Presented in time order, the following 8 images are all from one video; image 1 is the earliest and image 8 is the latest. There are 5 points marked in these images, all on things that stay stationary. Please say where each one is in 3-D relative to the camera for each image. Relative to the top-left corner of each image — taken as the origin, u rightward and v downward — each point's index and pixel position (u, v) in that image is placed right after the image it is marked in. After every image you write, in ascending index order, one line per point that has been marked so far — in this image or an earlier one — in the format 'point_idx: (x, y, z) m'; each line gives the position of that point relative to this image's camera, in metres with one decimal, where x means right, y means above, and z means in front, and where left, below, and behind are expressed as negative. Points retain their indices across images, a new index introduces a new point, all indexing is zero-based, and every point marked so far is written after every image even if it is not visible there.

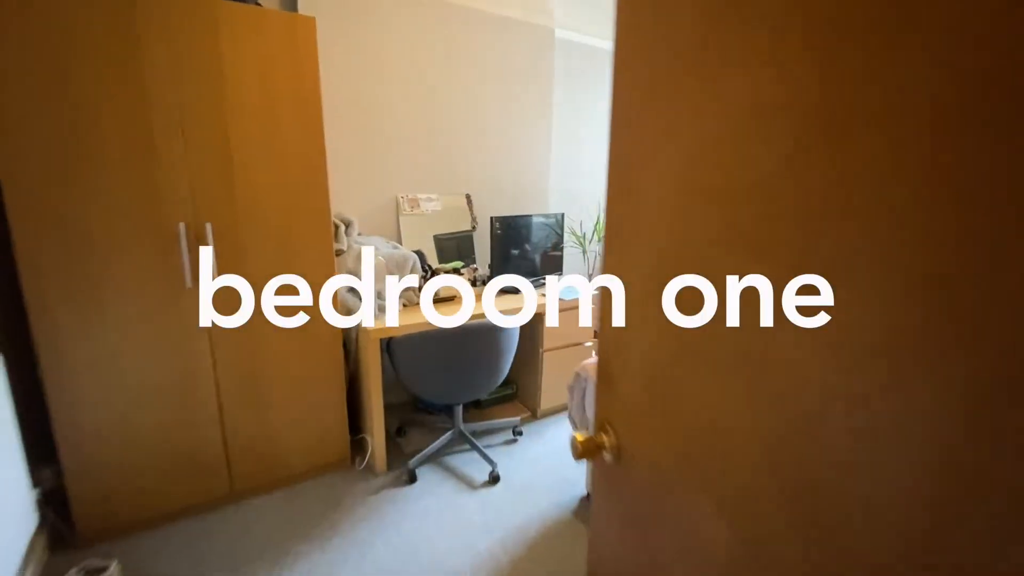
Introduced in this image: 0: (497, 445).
0: (-0.1, -0.9, +2.8) m
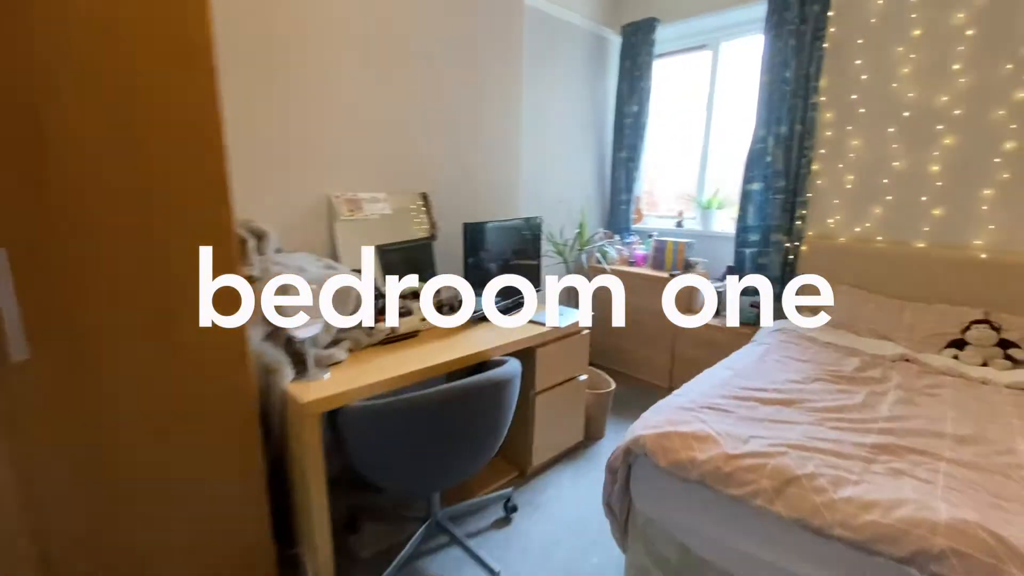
0: (-0.1, -1.1, +2.1) m
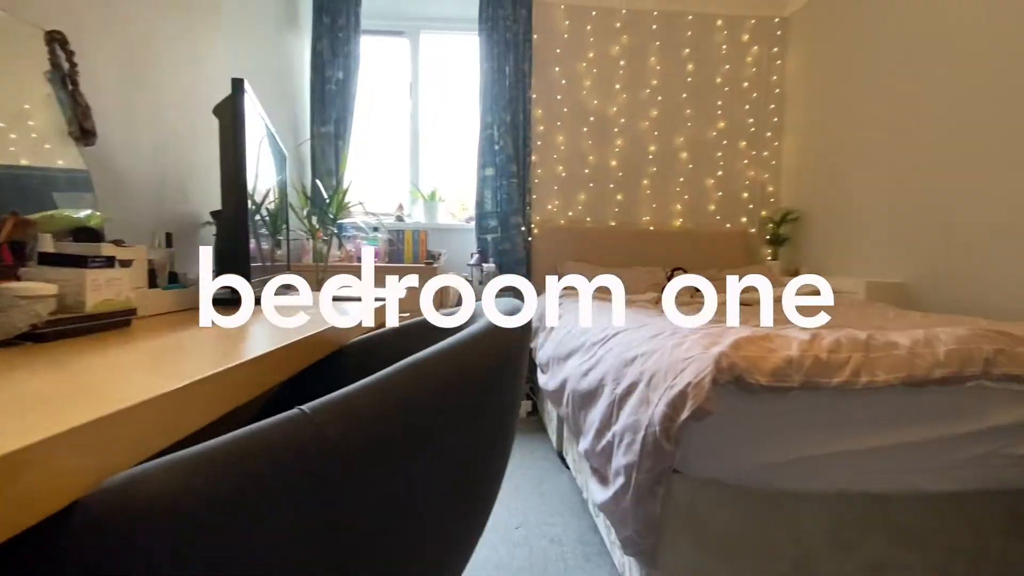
0: (-0.2, -0.9, +1.0) m
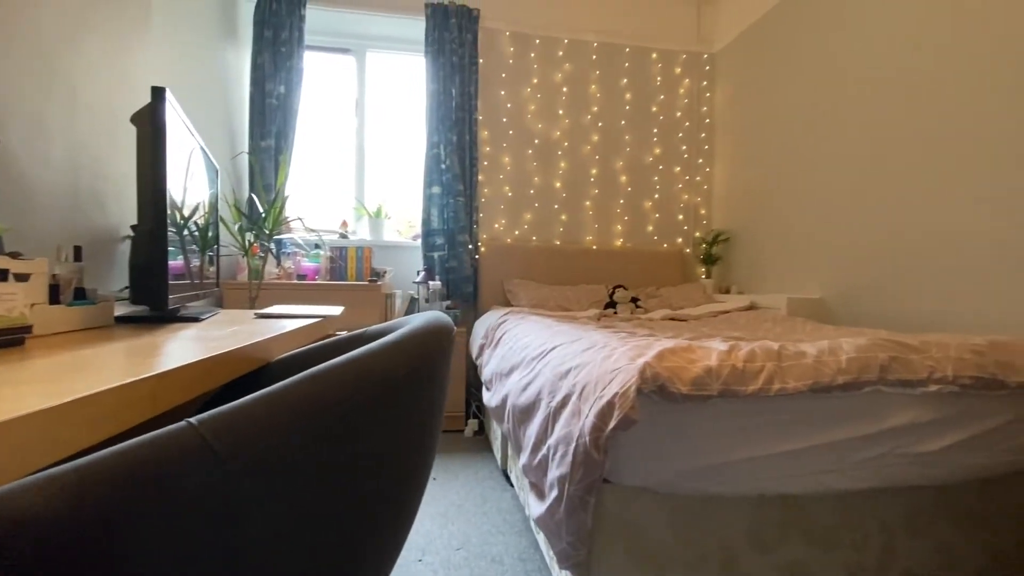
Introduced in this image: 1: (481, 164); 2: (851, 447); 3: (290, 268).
0: (-0.4, -0.9, +0.9) m
1: (-0.2, +0.9, +3.2) m
2: (+0.8, -0.4, +1.2) m
3: (-1.3, +0.1, +2.8) m
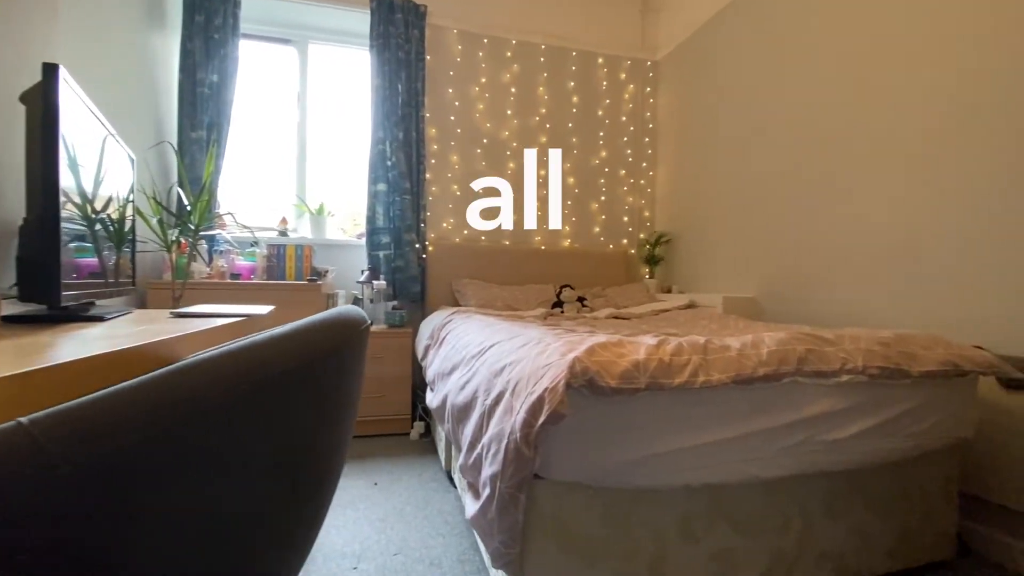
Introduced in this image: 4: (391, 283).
0: (-0.5, -0.9, +0.8) m
1: (-0.6, +0.9, +3.2) m
2: (+0.7, -0.4, +1.2) m
3: (-1.7, +0.1, +2.7) m
4: (-0.8, 0.0, +3.0) m
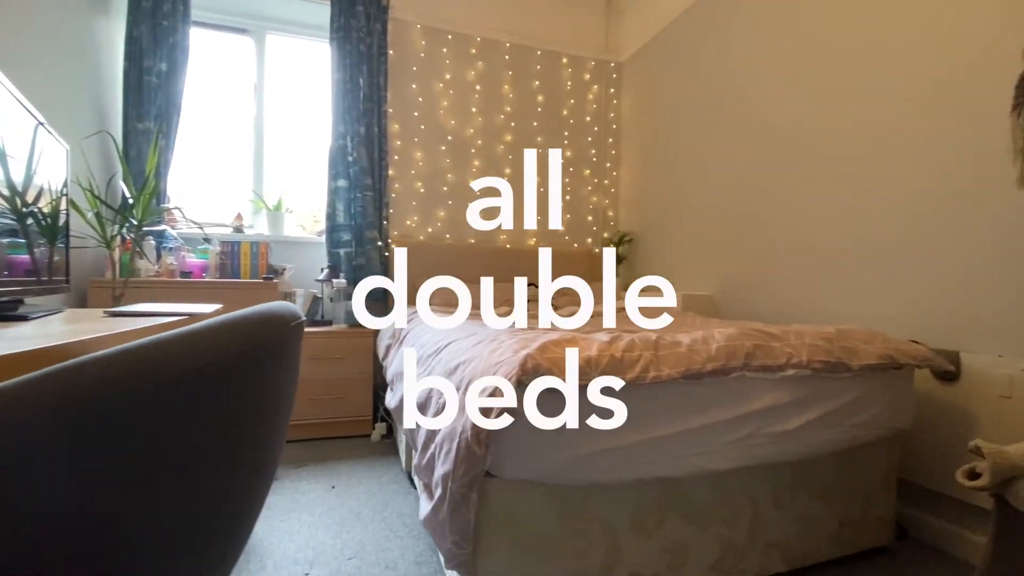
0: (-0.6, -0.9, +0.8) m
1: (-0.8, +0.9, +3.1) m
2: (+0.6, -0.4, +1.2) m
3: (-1.9, +0.1, +2.6) m
4: (-1.0, 0.0, +3.0) m
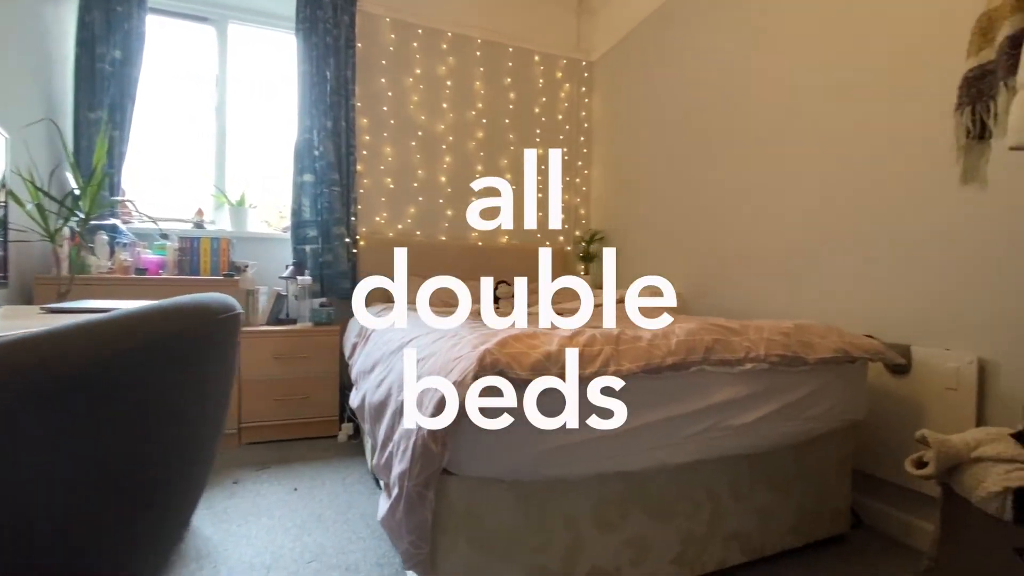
0: (-0.7, -0.9, +0.8) m
1: (-1.0, +0.9, +3.1) m
2: (+0.5, -0.4, +1.3) m
3: (-2.0, +0.1, +2.5) m
4: (-1.2, +0.1, +2.9) m
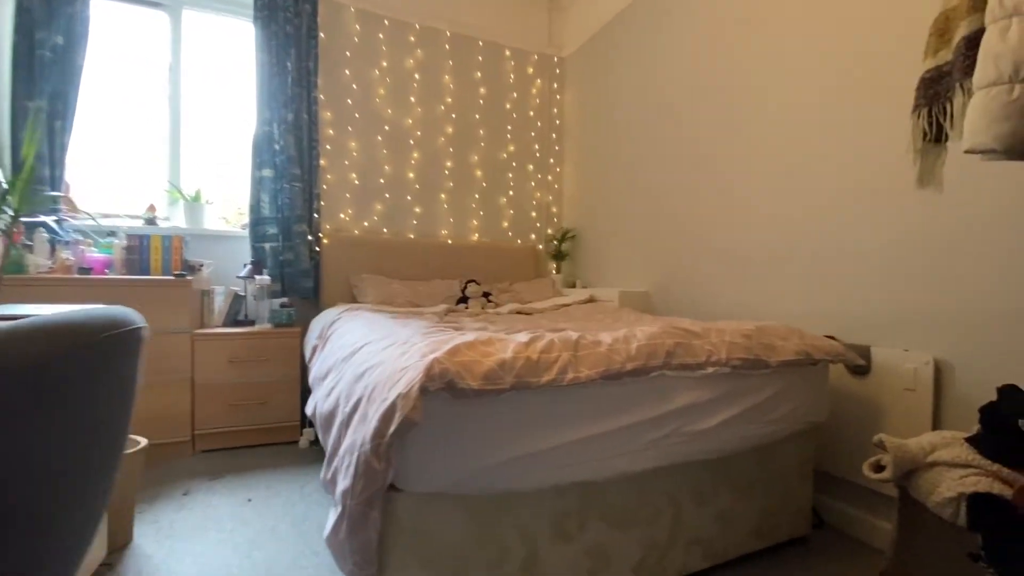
0: (-0.8, -0.9, +0.7) m
1: (-1.2, +0.9, +3.0) m
2: (+0.3, -0.4, +1.2) m
3: (-2.2, +0.1, +2.3) m
4: (-1.4, +0.1, +2.8) m
